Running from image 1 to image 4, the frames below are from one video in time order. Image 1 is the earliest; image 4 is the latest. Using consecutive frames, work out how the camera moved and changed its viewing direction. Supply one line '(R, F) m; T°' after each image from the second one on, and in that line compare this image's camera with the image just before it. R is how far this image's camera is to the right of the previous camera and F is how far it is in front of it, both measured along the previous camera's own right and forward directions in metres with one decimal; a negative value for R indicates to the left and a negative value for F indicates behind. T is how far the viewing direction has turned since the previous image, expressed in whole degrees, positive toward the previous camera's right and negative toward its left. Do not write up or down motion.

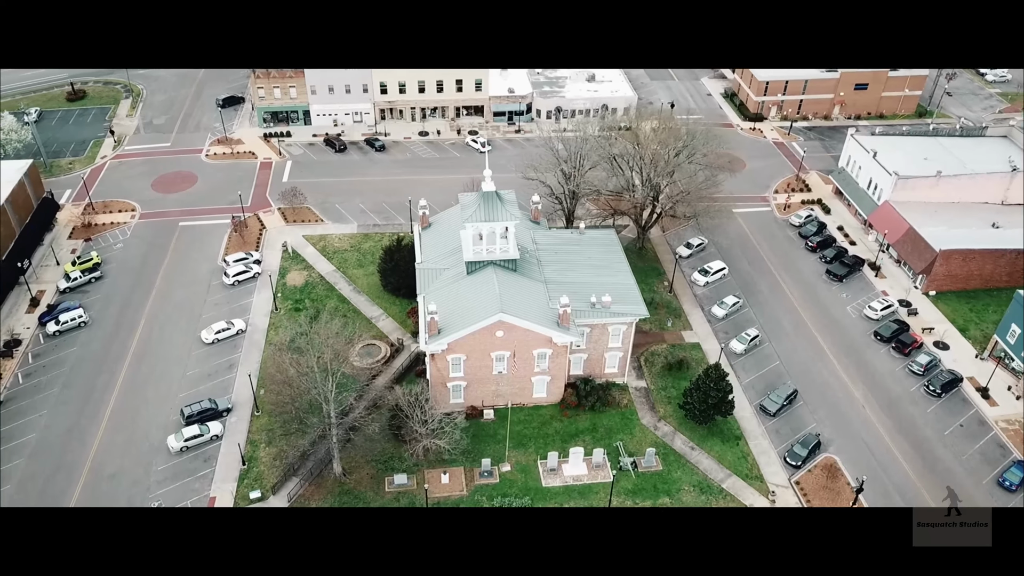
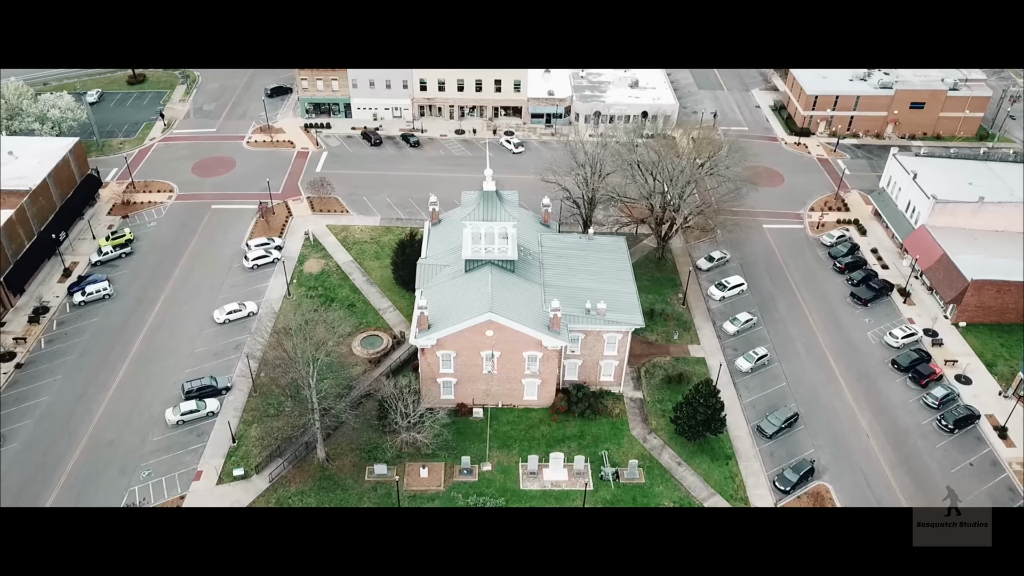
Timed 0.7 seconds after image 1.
(+4.8, +0.2) m; -5°
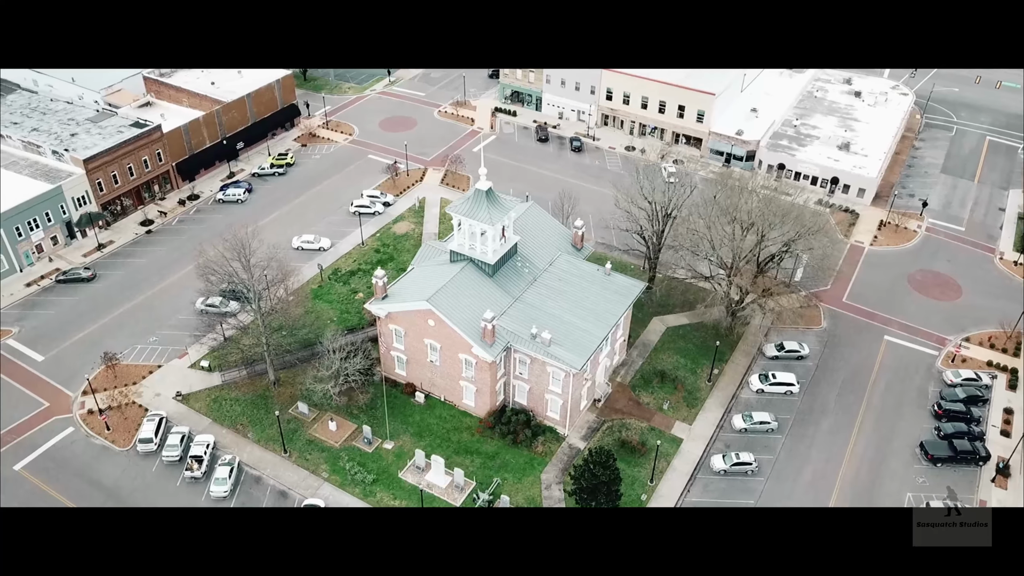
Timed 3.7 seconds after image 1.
(+22.9, +5.8) m; -25°
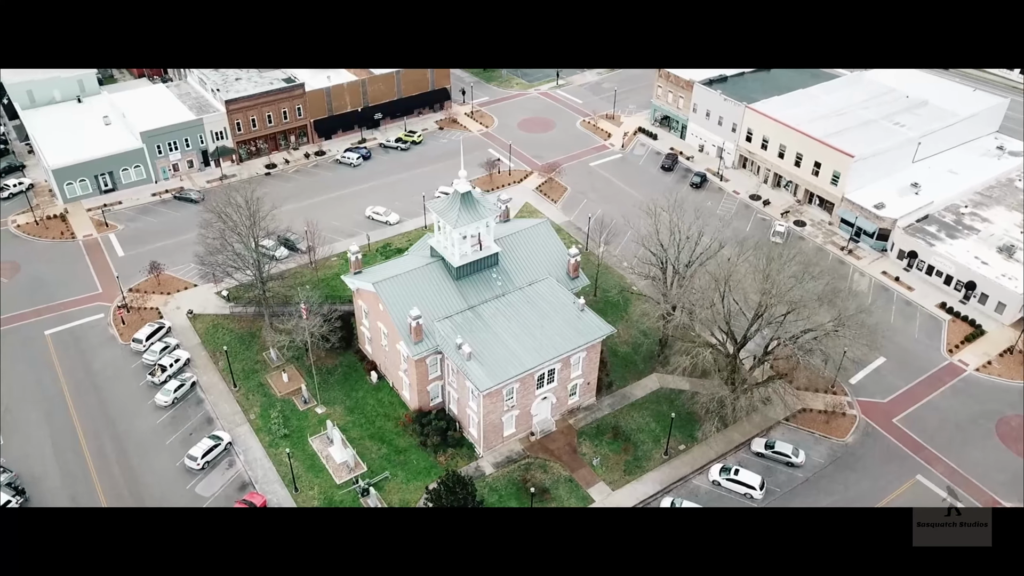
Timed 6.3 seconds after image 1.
(+19.6, +4.6) m; -20°
